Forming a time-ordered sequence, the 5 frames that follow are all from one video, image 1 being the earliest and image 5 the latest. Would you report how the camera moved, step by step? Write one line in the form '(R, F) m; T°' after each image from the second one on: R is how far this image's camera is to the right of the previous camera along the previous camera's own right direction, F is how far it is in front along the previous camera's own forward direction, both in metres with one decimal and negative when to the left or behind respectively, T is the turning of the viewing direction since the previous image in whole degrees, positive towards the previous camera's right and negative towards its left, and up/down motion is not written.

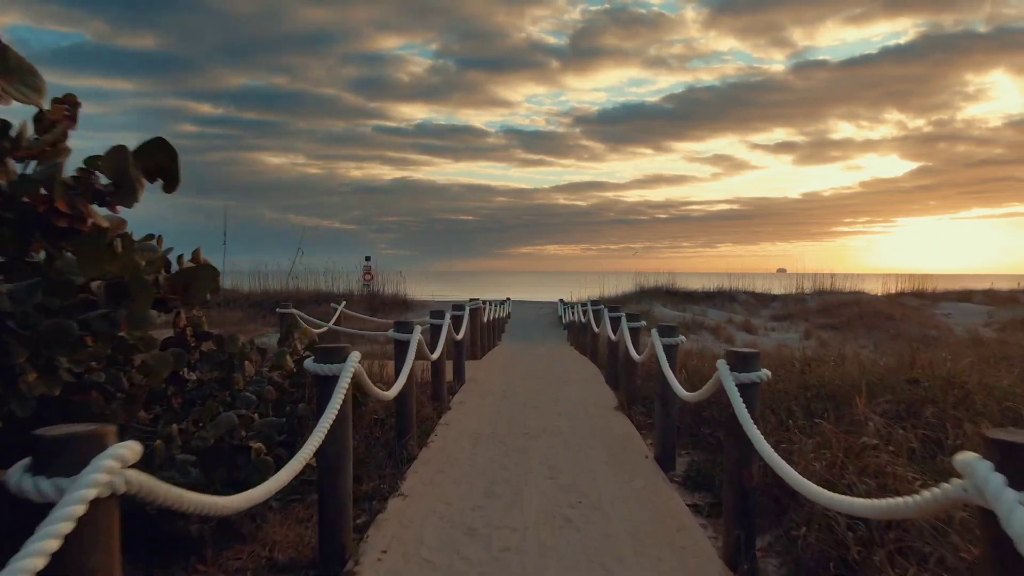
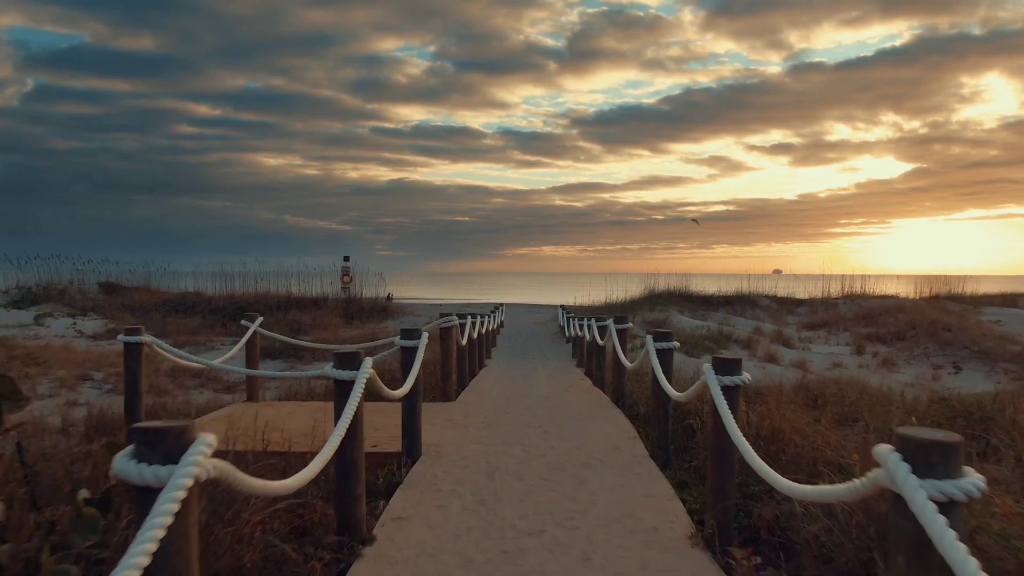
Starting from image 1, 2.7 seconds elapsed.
(+0.1, +3.4) m; 0°
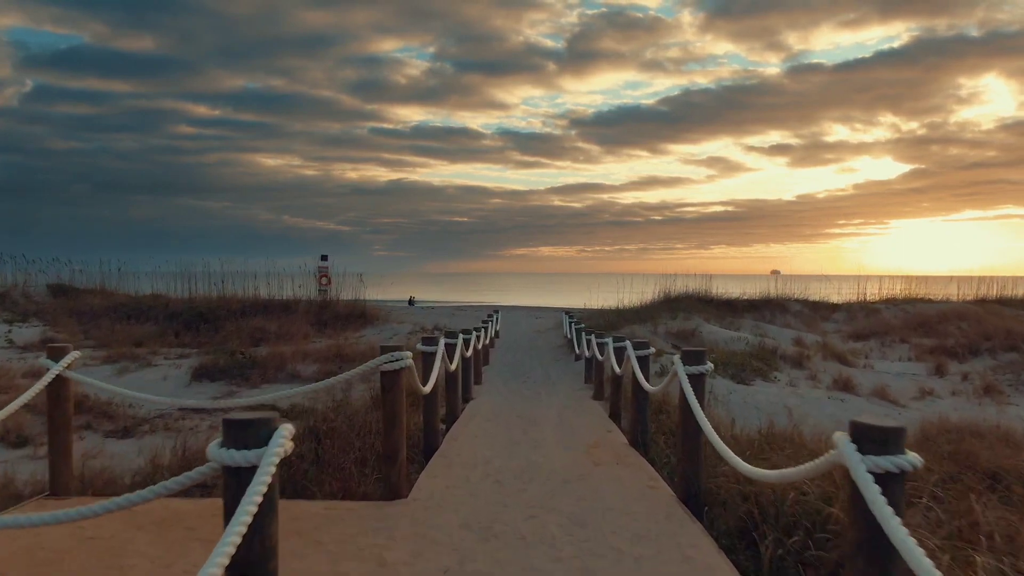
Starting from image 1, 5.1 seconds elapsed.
(0.0, +3.3) m; 0°
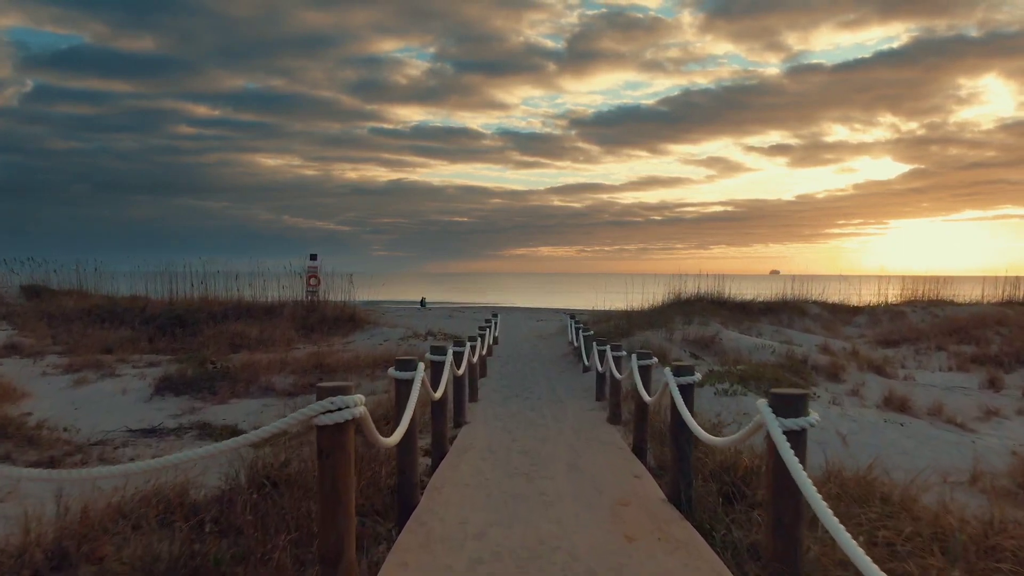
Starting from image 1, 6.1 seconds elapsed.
(0.0, +1.5) m; 0°
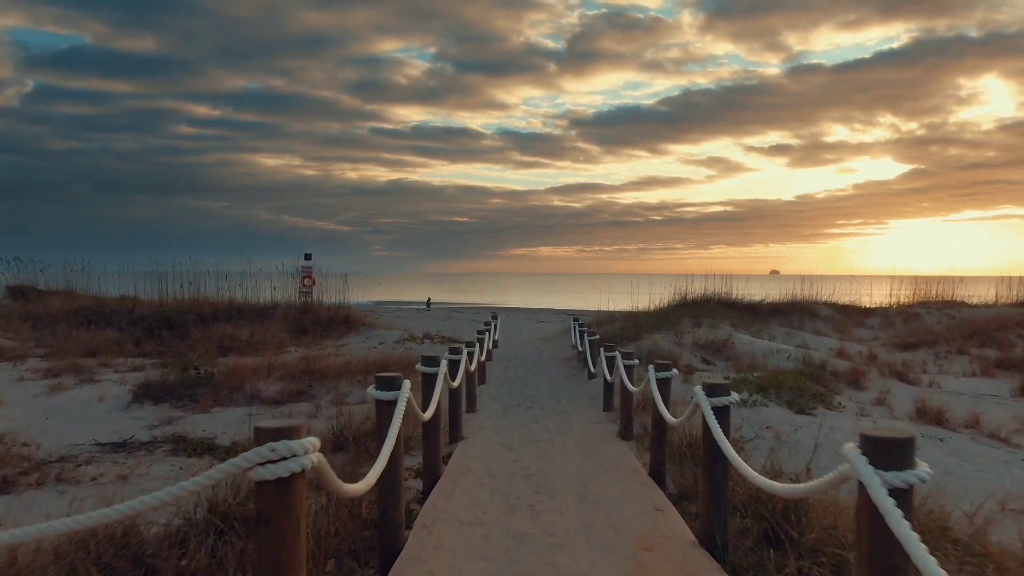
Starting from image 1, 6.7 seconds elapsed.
(0.0, +0.8) m; 0°
